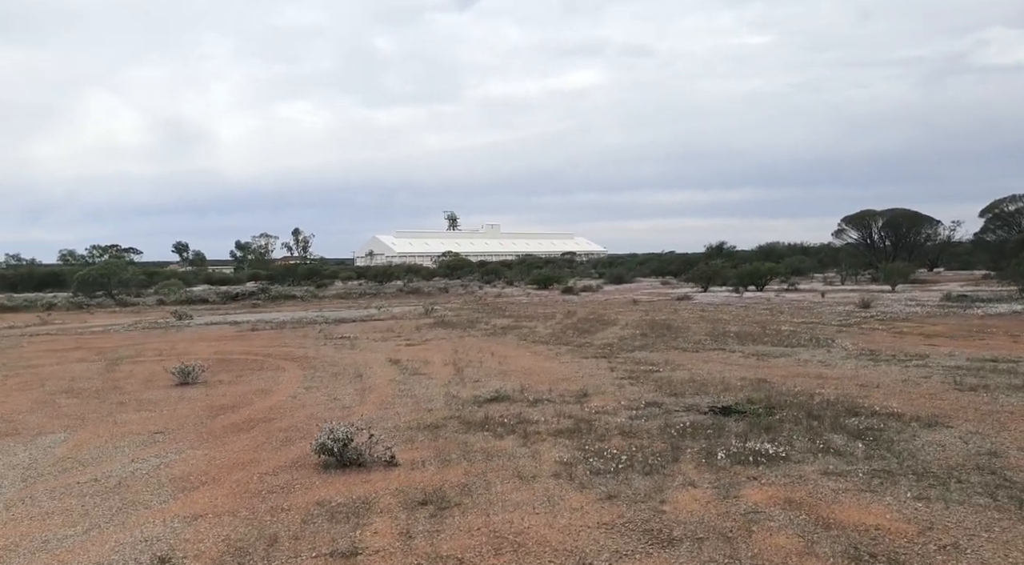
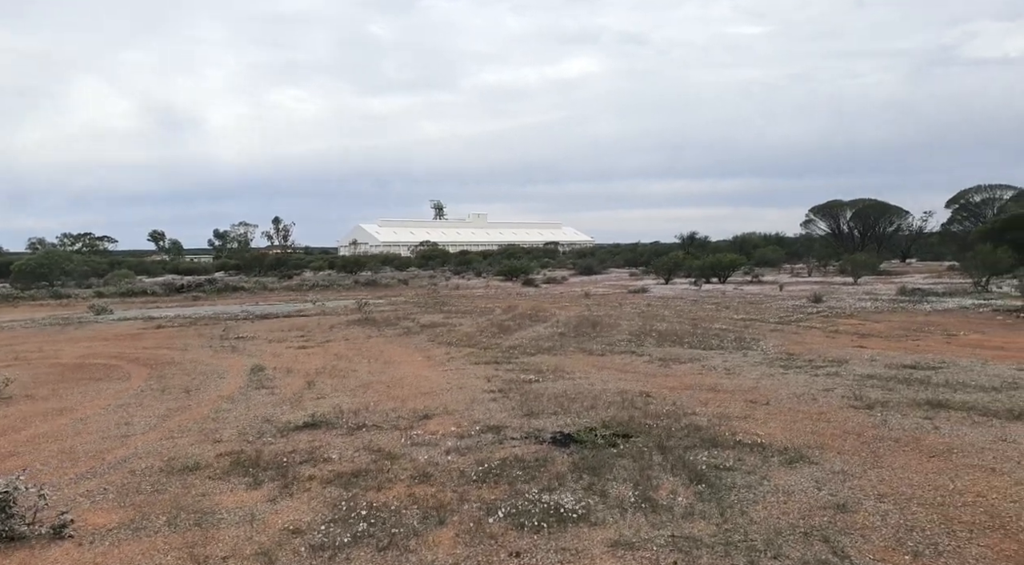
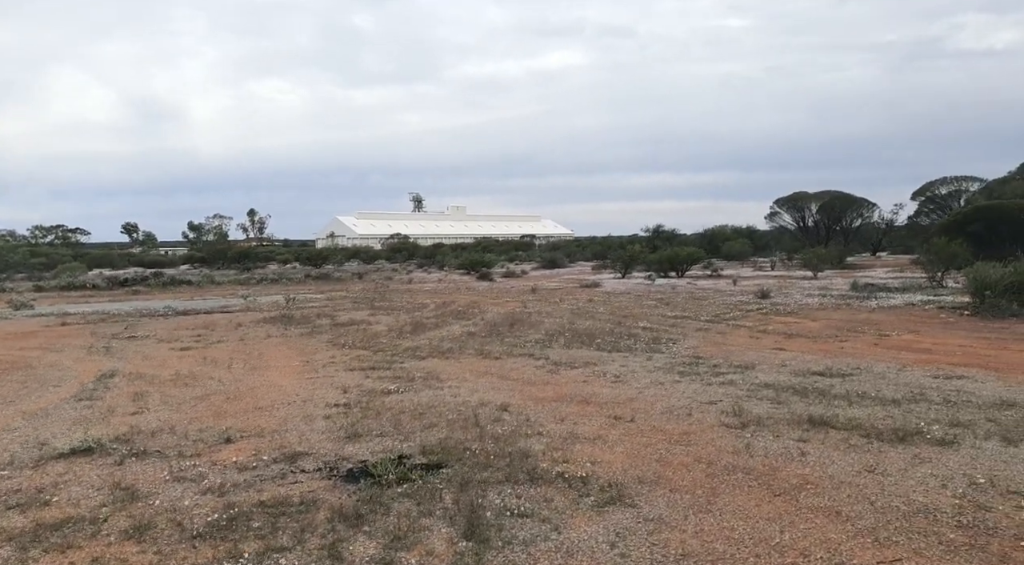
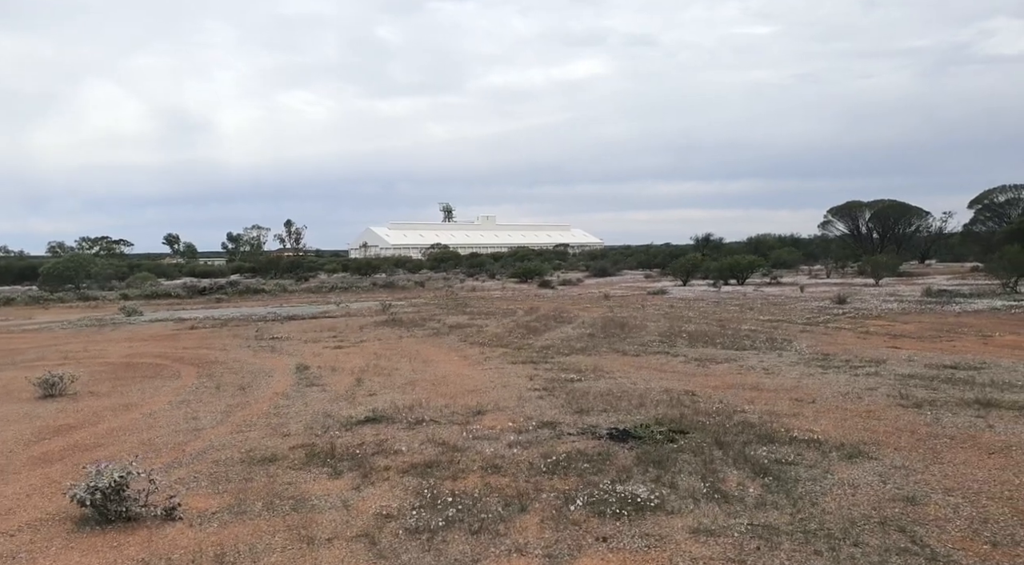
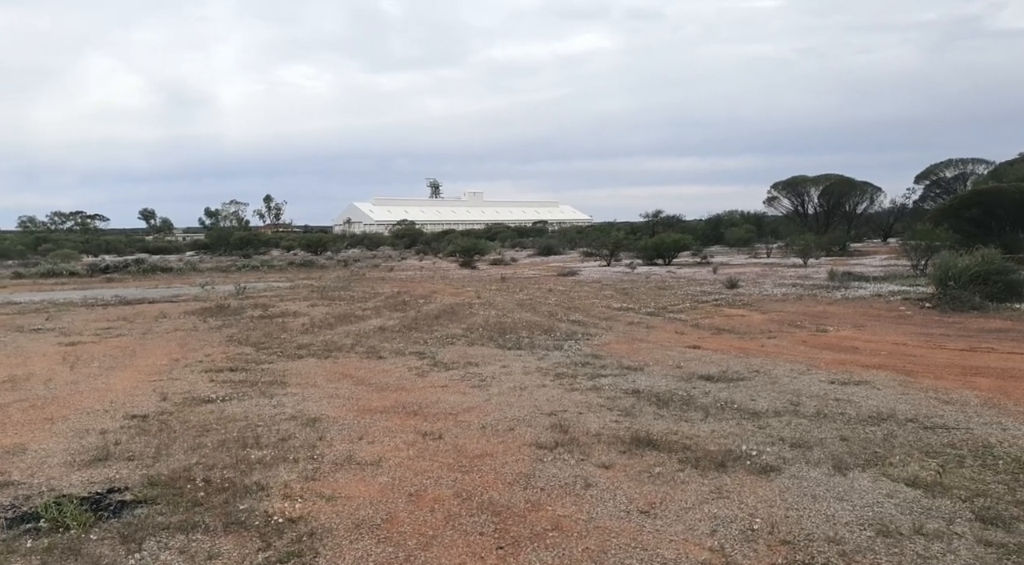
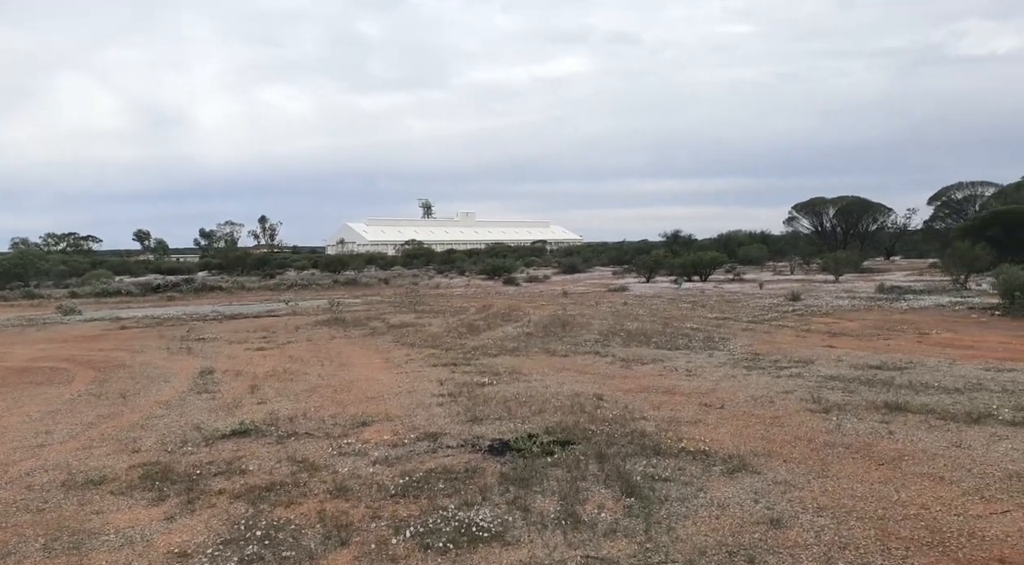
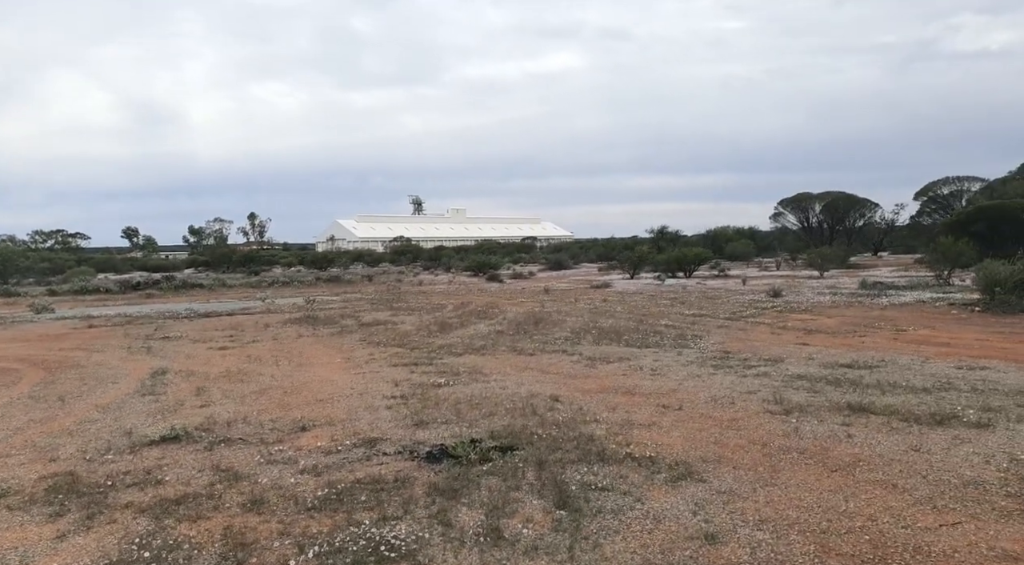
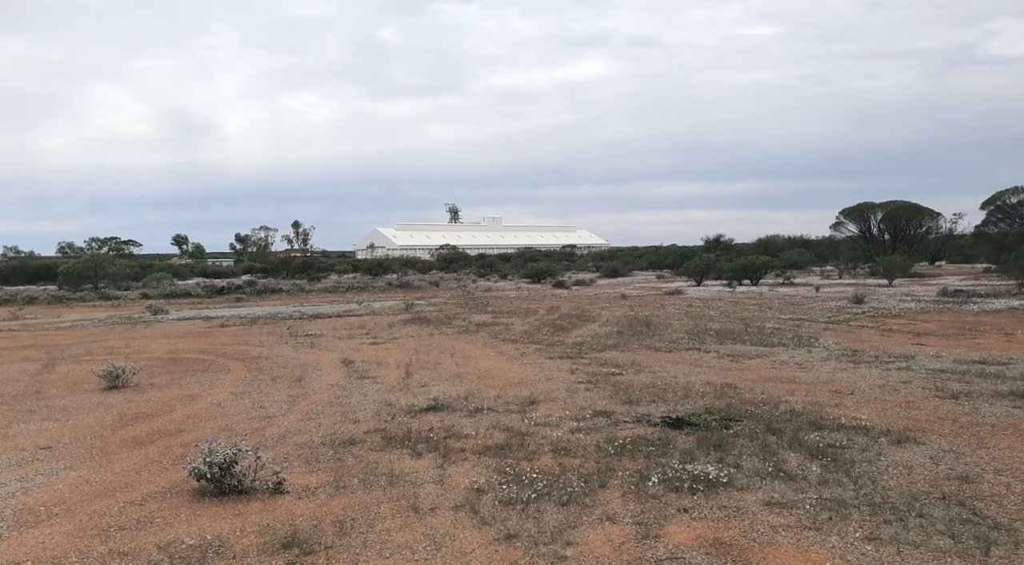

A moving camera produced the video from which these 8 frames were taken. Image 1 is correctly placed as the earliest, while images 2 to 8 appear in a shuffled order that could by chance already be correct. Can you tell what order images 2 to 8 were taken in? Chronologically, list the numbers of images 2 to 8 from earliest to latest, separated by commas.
8, 4, 2, 6, 7, 3, 5
